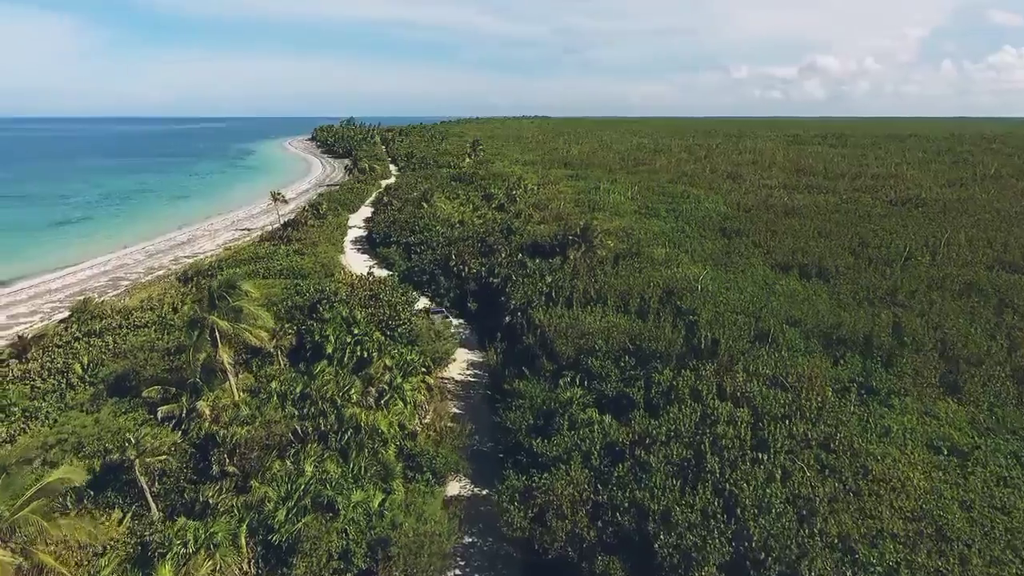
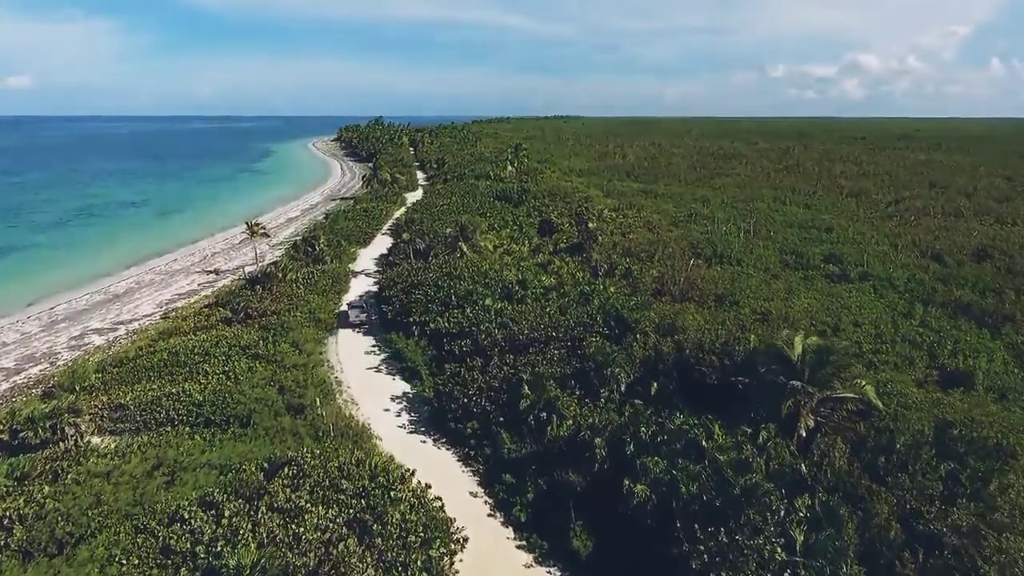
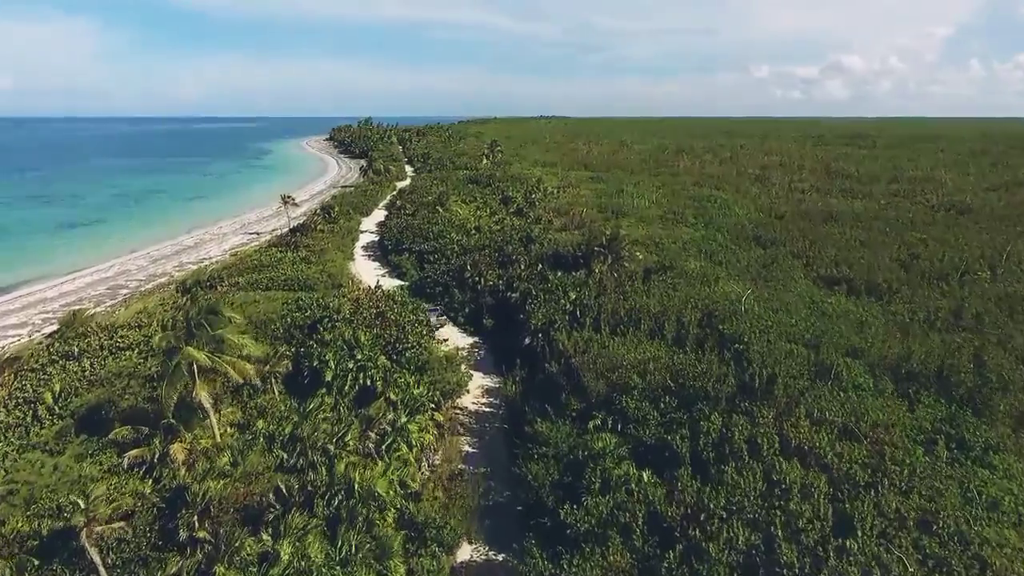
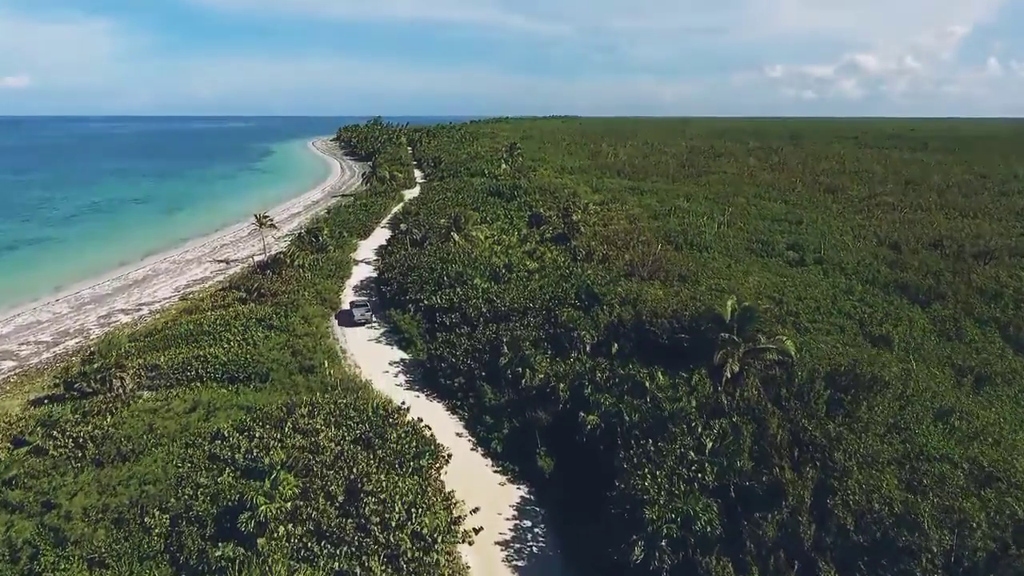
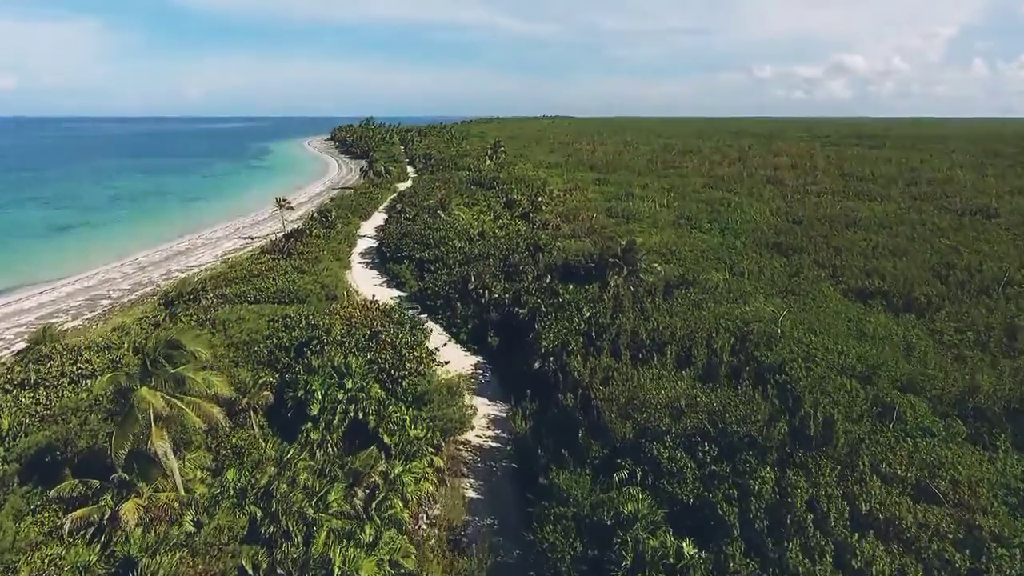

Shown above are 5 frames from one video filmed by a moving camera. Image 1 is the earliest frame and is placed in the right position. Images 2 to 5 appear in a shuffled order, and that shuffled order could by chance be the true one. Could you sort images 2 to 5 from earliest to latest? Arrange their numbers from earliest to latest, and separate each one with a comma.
3, 5, 4, 2
